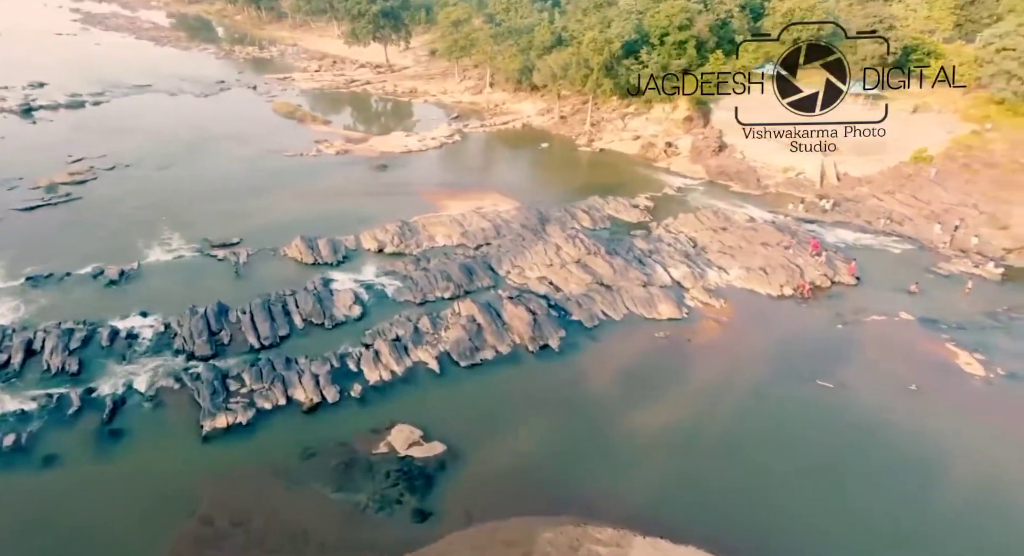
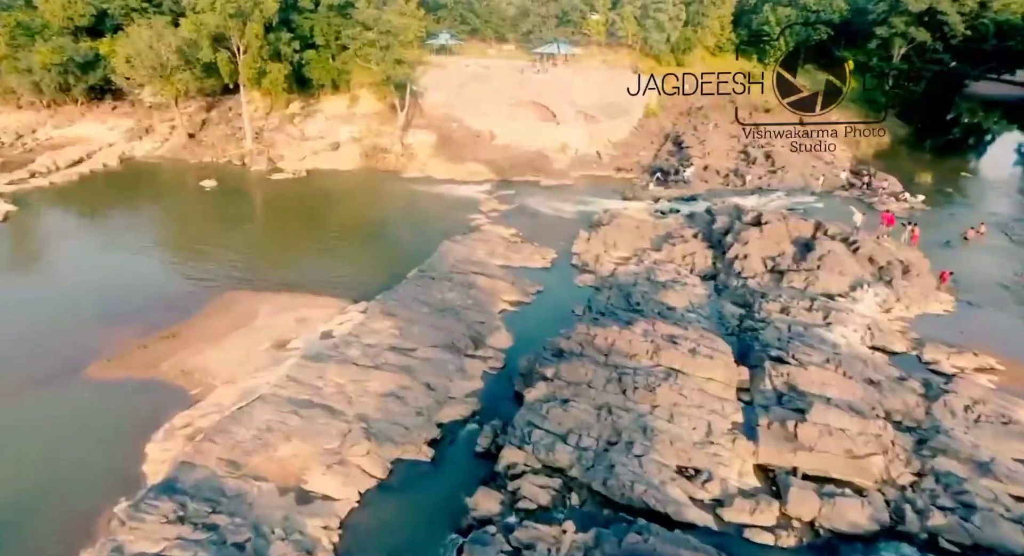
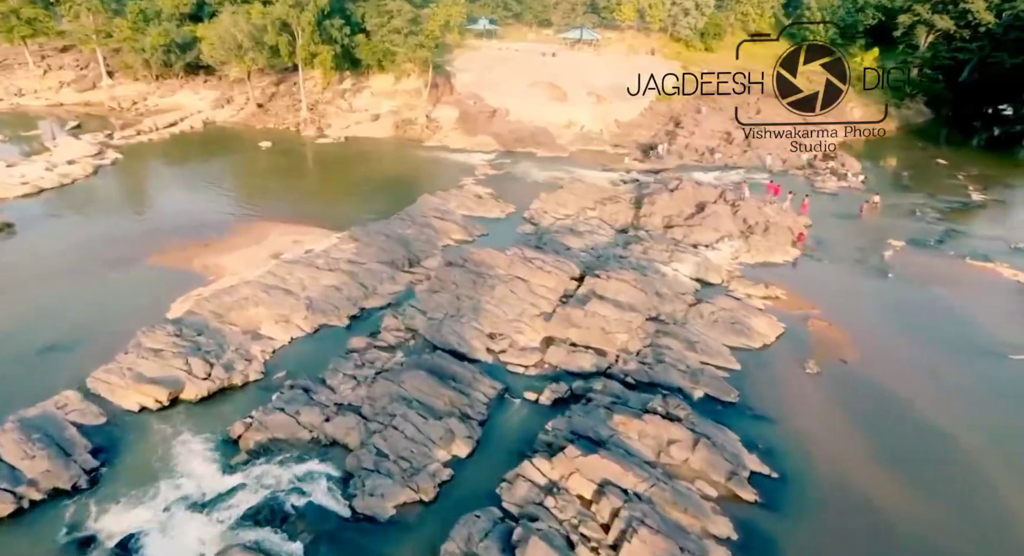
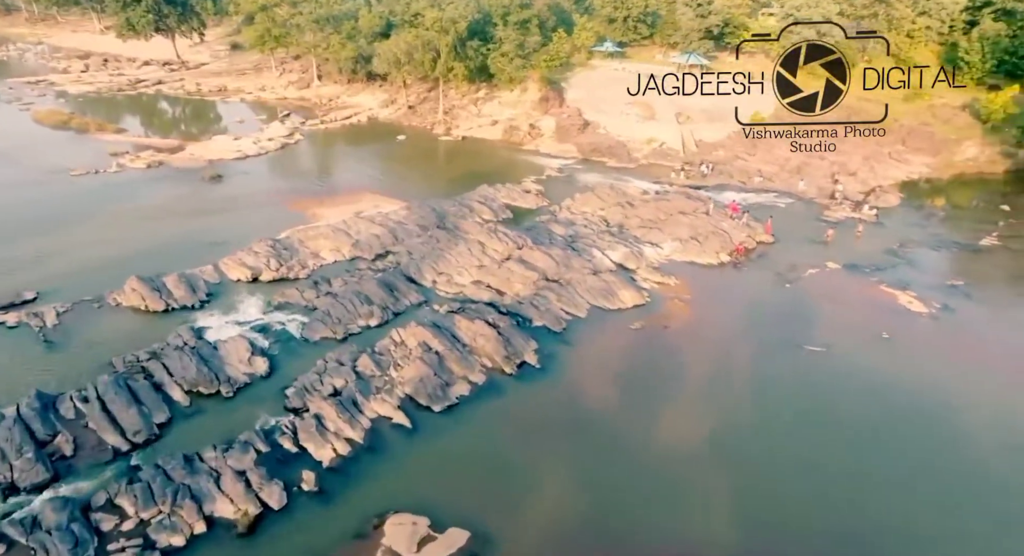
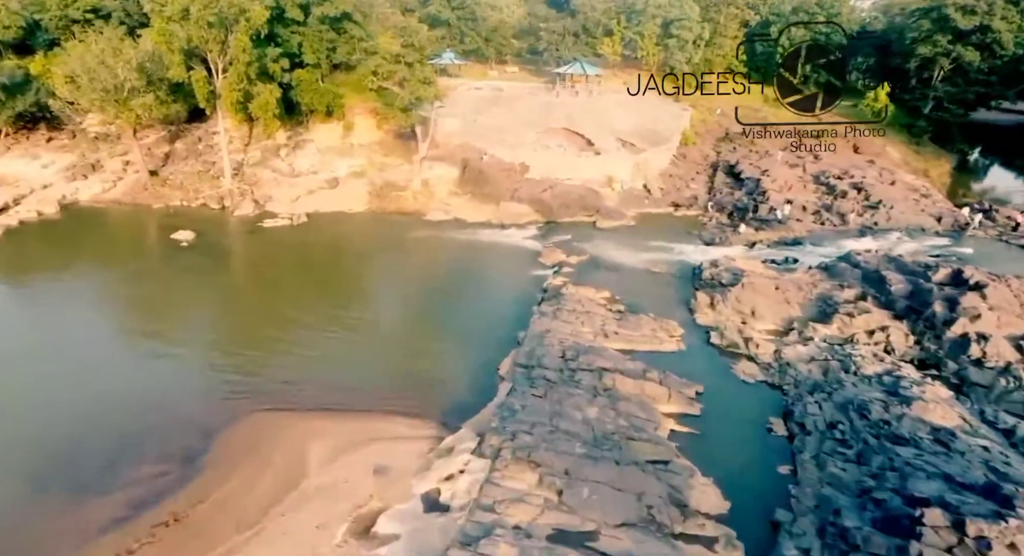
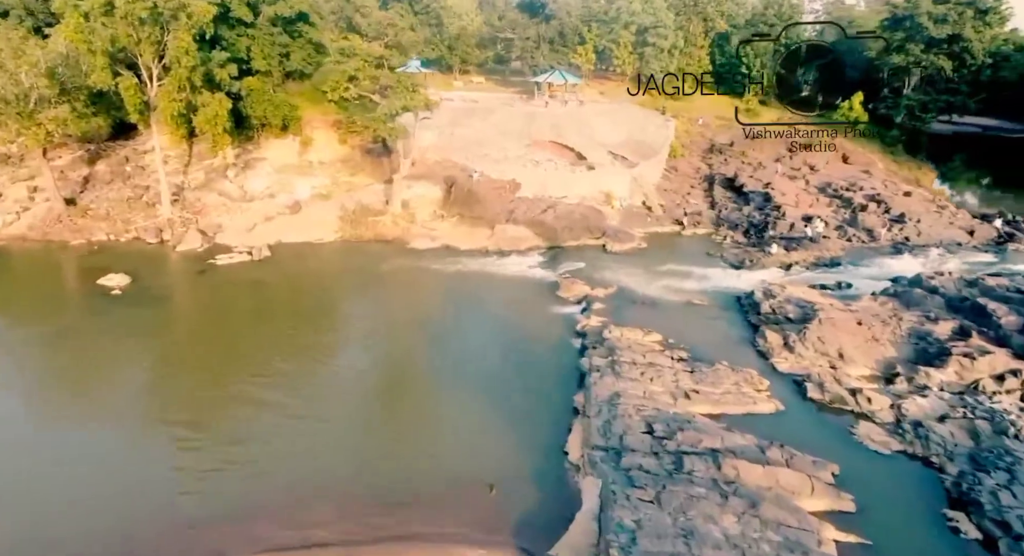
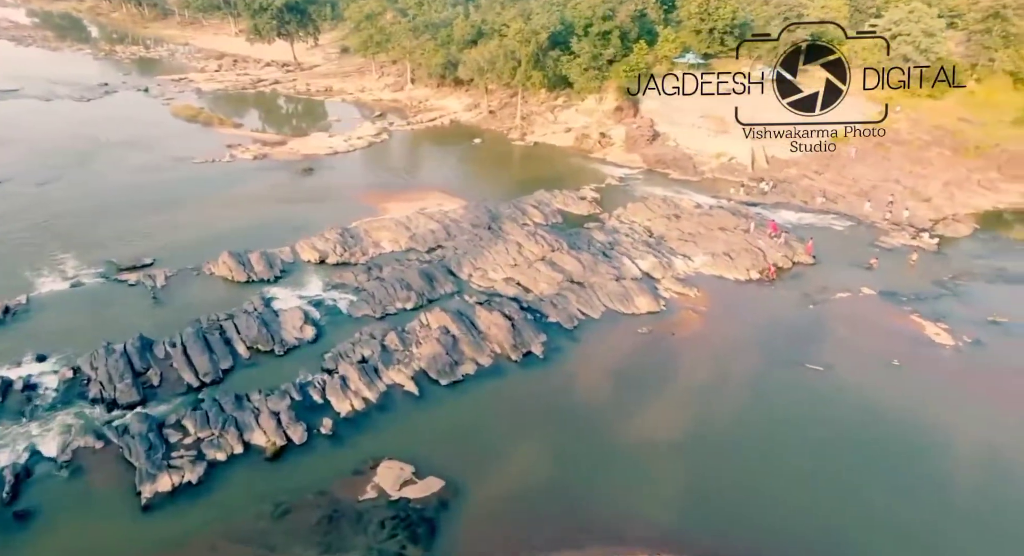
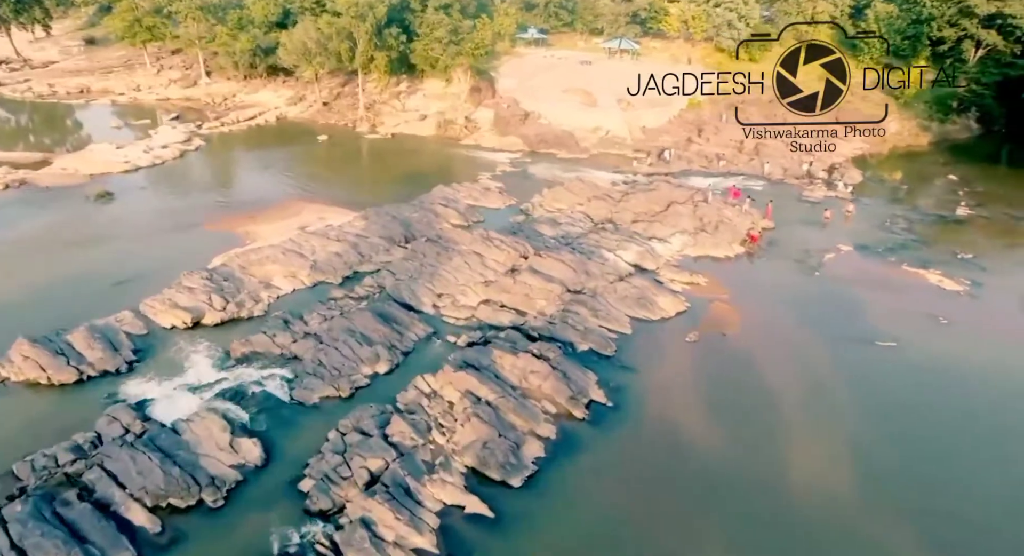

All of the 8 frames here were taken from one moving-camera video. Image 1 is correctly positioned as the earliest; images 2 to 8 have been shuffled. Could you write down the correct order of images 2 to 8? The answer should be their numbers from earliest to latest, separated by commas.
7, 4, 8, 3, 2, 5, 6
